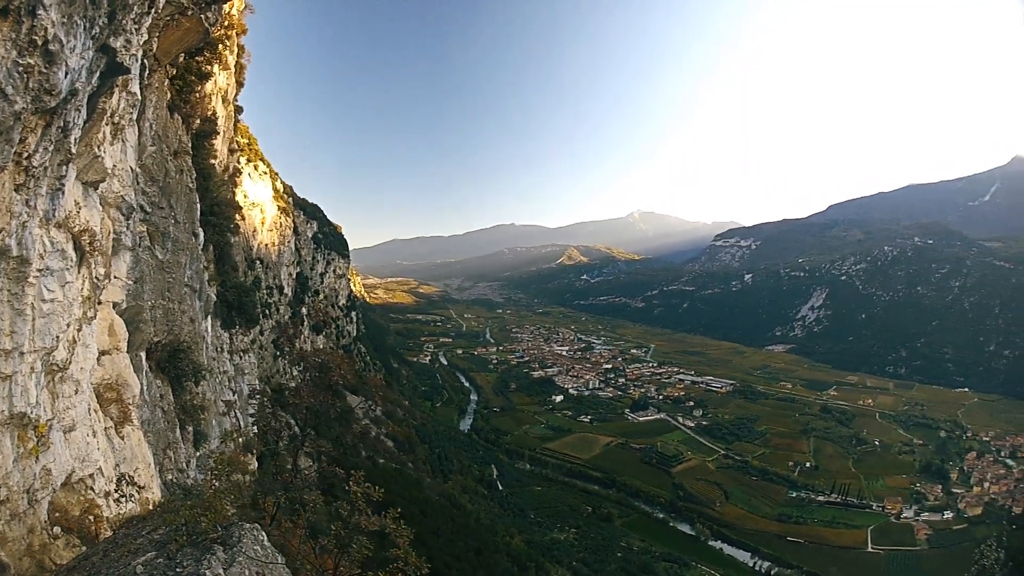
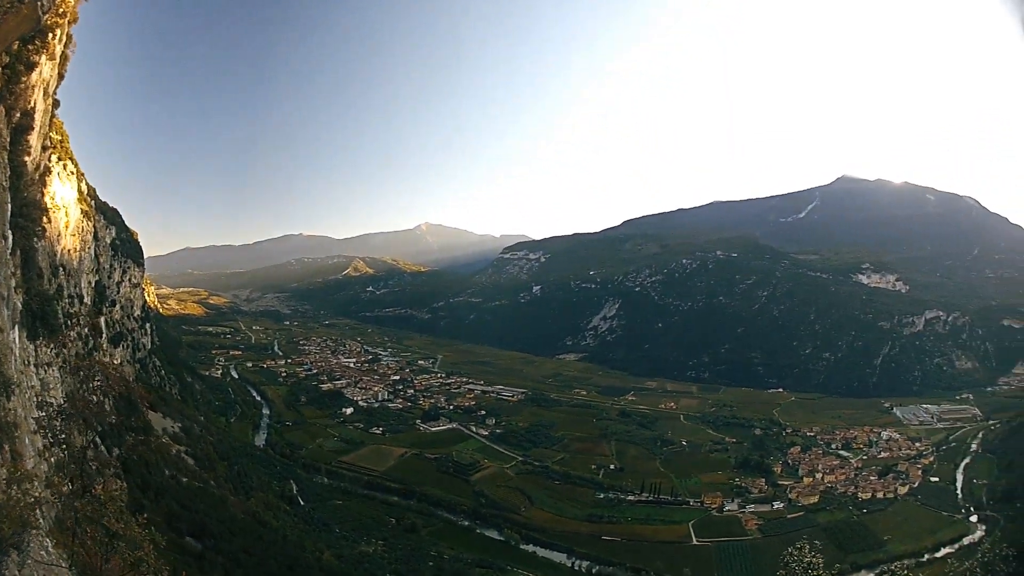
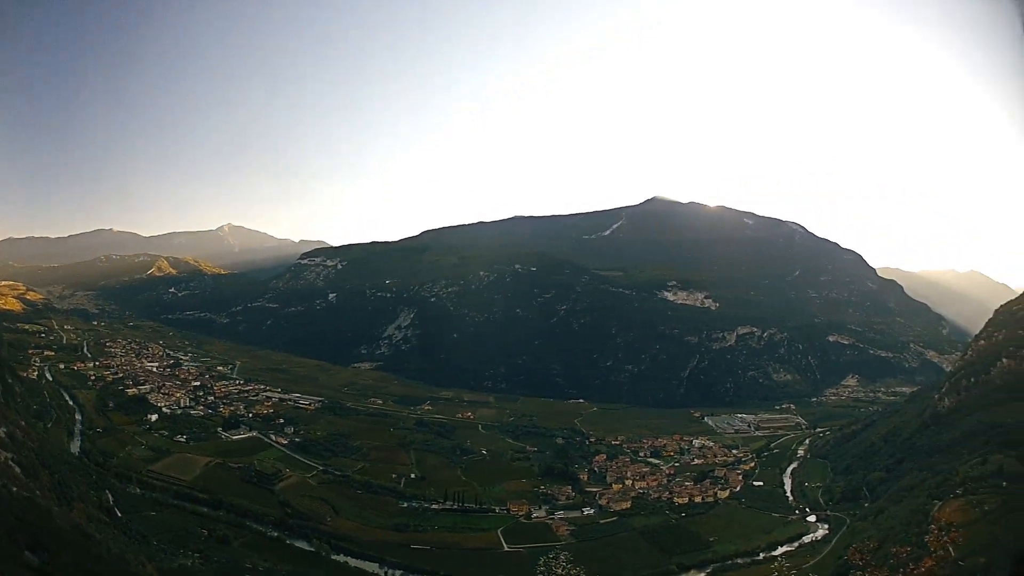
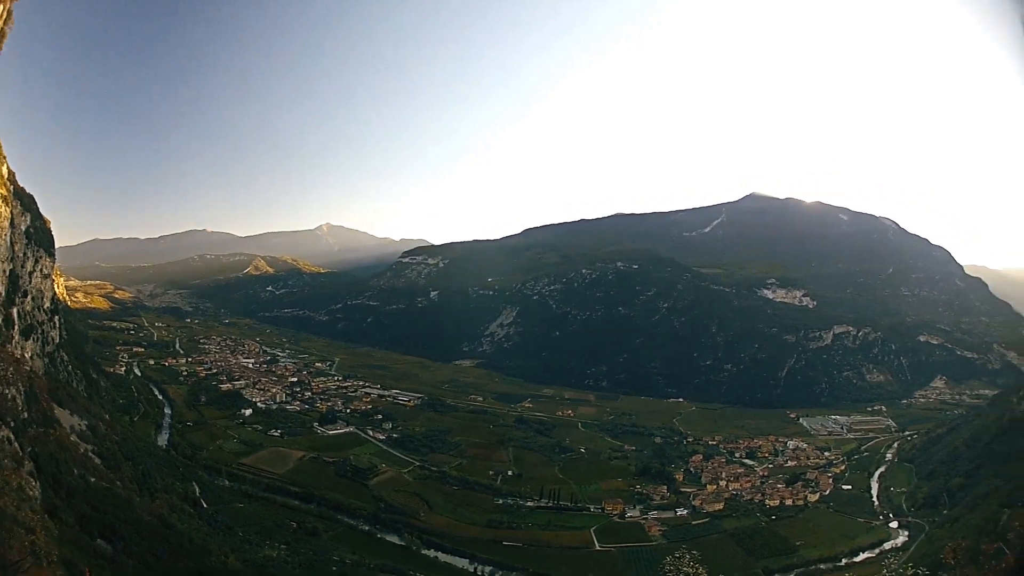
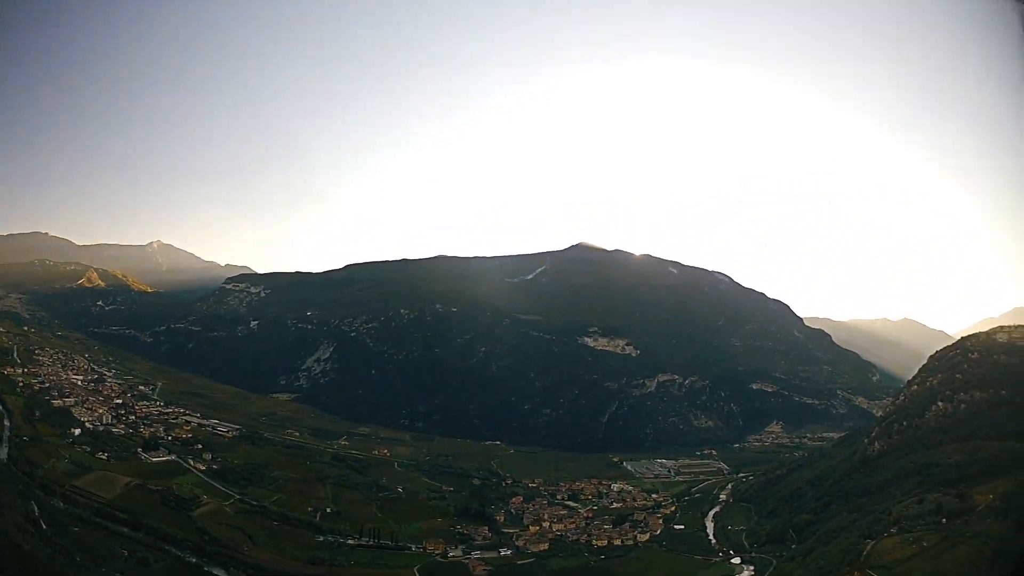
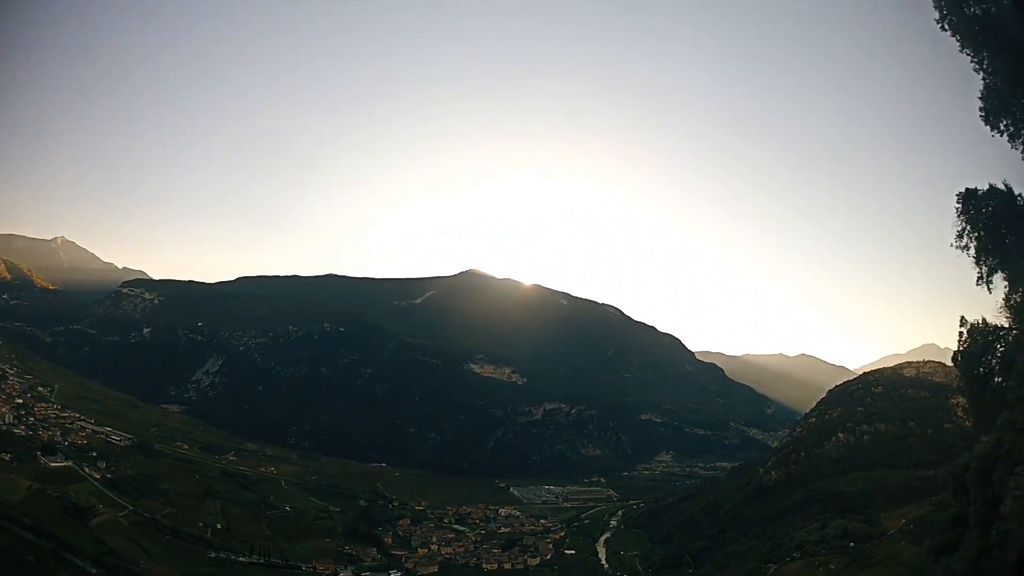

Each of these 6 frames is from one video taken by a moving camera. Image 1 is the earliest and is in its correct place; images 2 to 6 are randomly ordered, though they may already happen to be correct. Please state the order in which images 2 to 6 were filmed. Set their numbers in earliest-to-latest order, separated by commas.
2, 4, 3, 5, 6
